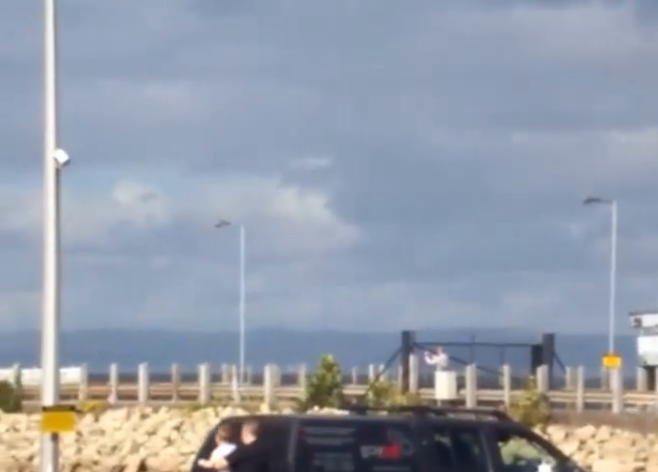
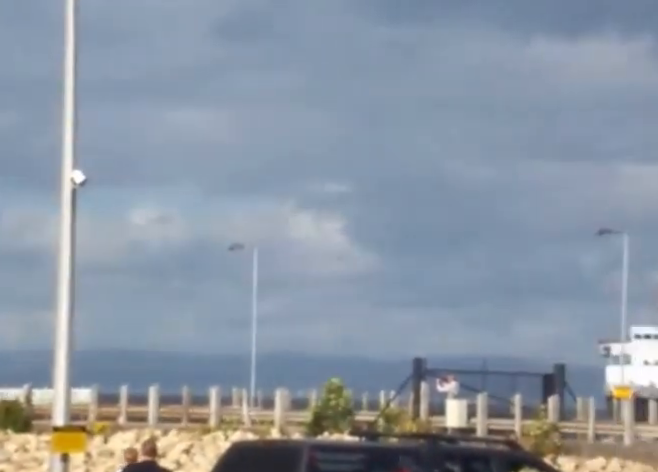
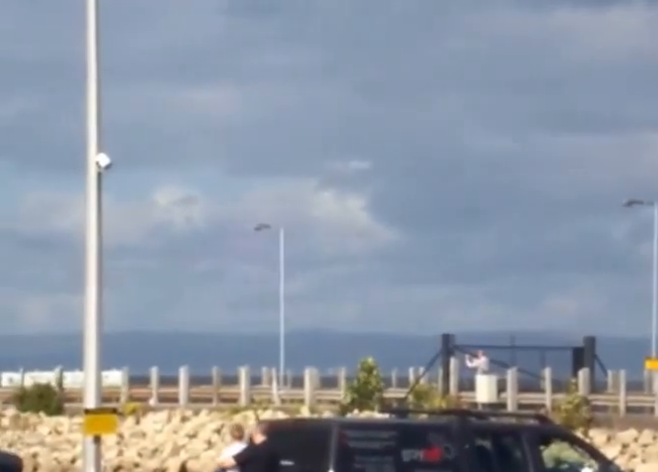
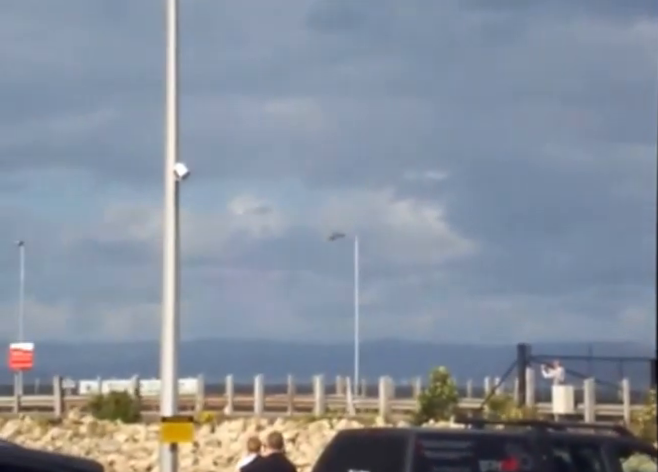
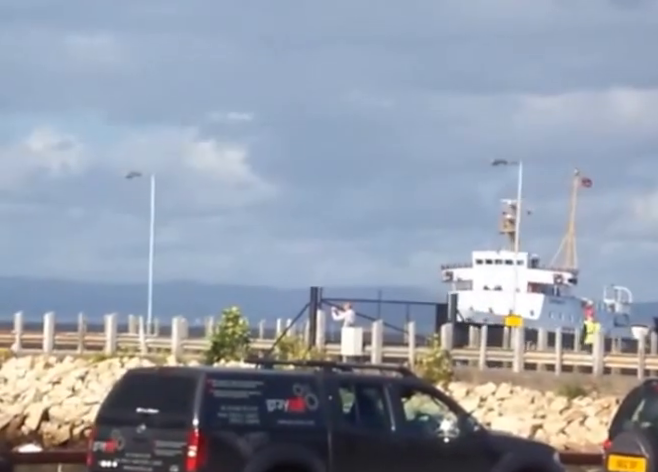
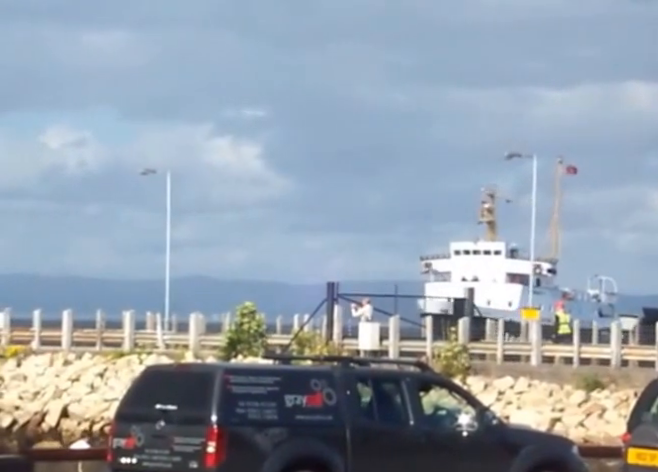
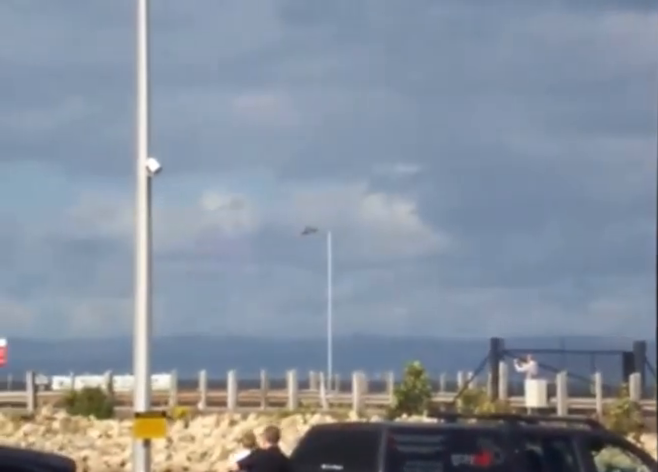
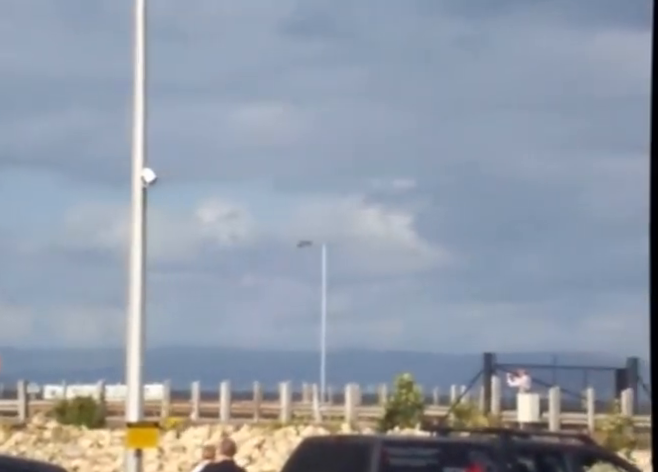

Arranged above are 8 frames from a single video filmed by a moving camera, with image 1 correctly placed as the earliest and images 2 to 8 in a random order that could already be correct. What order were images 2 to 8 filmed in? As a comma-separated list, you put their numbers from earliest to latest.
3, 7, 4, 8, 2, 5, 6
